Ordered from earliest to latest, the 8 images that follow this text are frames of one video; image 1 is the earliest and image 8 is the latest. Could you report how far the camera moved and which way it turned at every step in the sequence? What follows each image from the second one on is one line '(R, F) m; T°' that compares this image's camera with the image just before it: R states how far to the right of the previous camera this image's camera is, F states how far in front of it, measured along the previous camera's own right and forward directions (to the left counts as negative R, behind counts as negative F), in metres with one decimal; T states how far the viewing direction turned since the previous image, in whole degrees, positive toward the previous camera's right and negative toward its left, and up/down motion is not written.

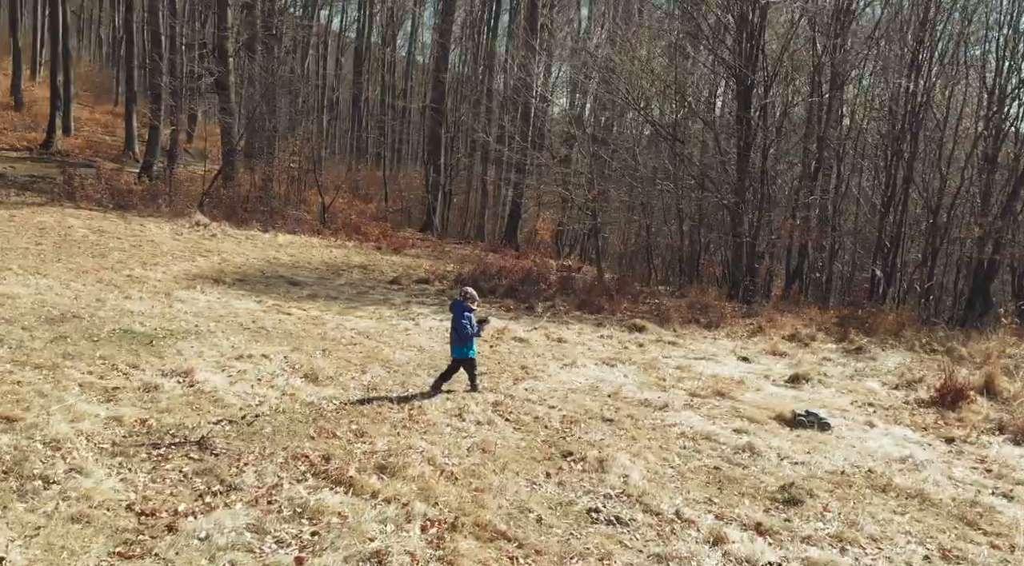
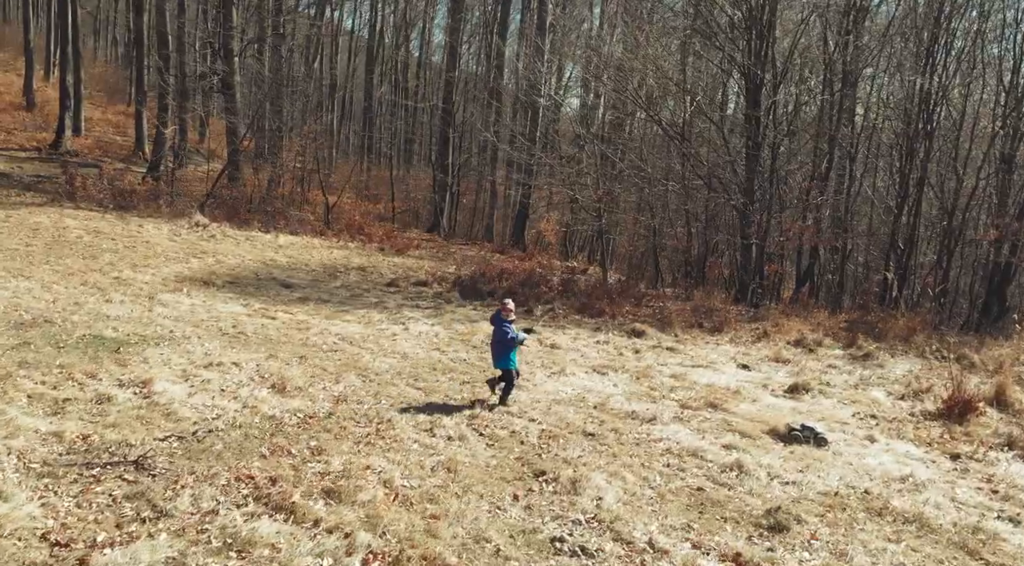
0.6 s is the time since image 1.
(+0.3, +0.4) m; -1°
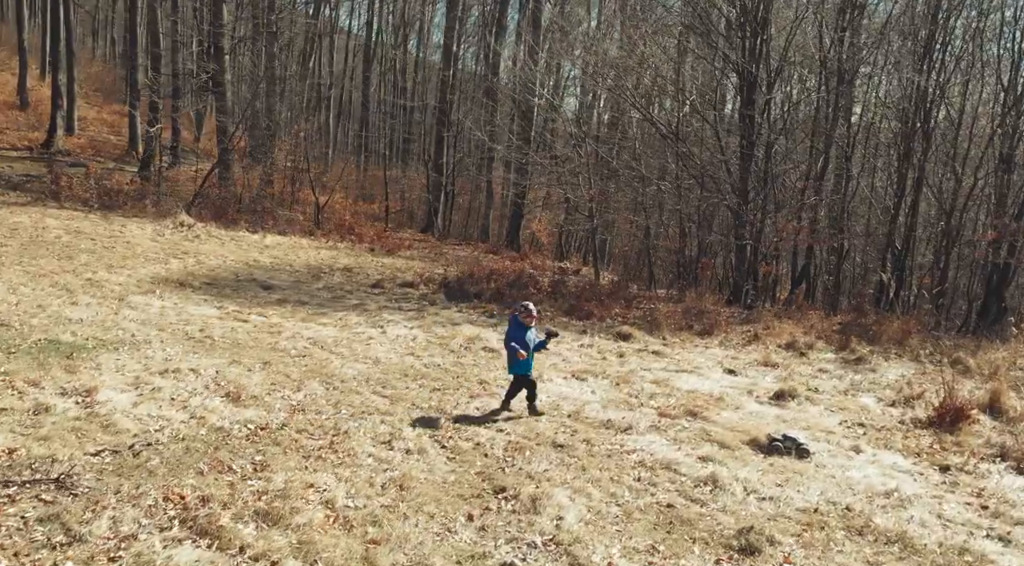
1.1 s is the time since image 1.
(+0.2, +0.3) m; 0°
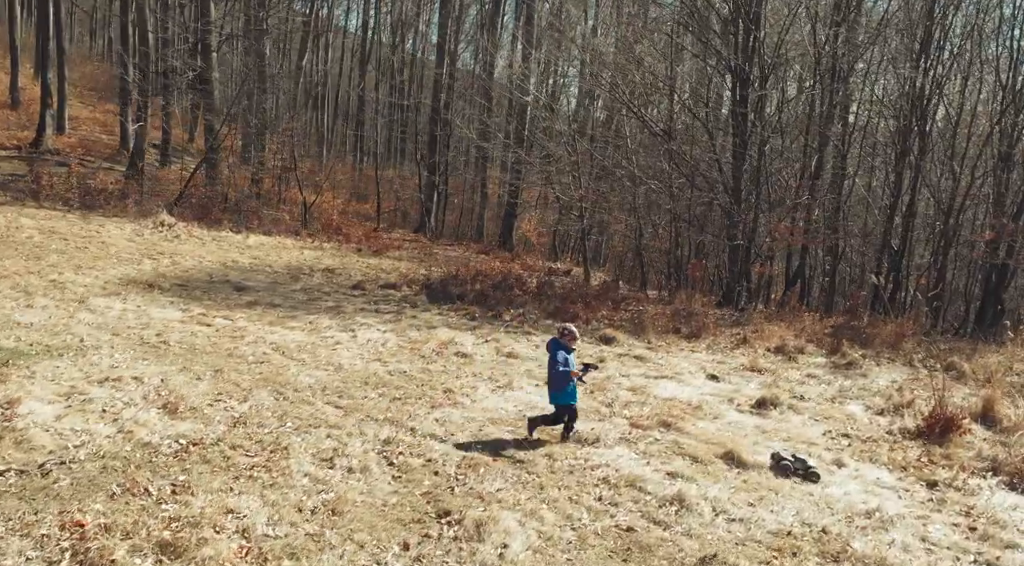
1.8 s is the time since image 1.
(+0.3, +0.4) m; 0°
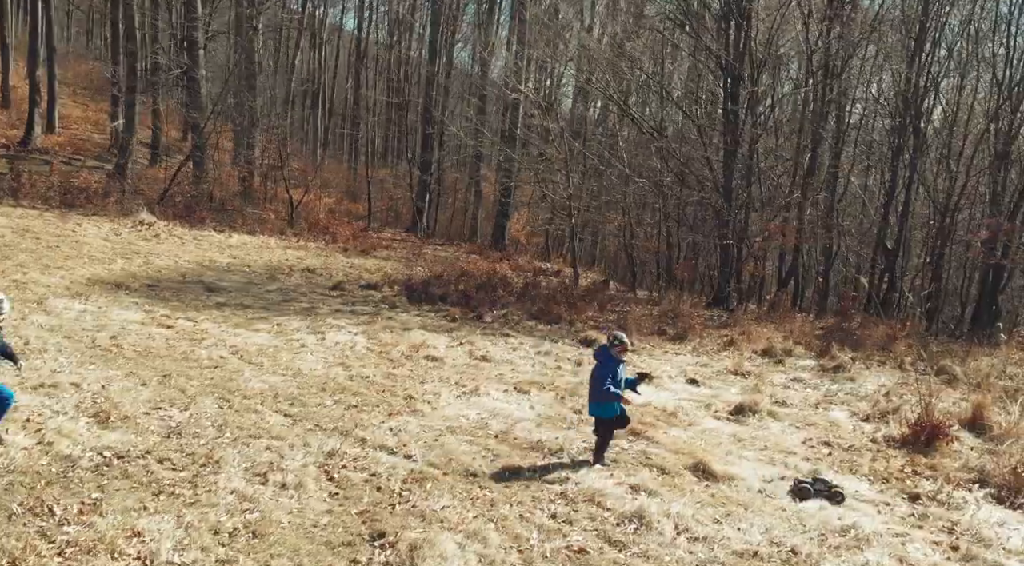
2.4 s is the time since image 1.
(+0.3, +0.4) m; 0°
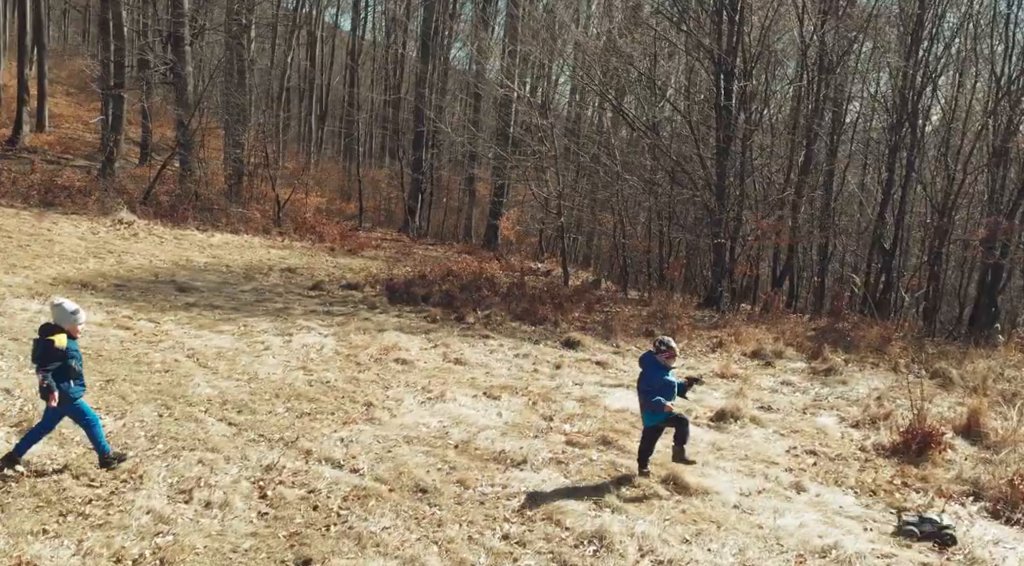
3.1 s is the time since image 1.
(+0.3, +0.4) m; 0°
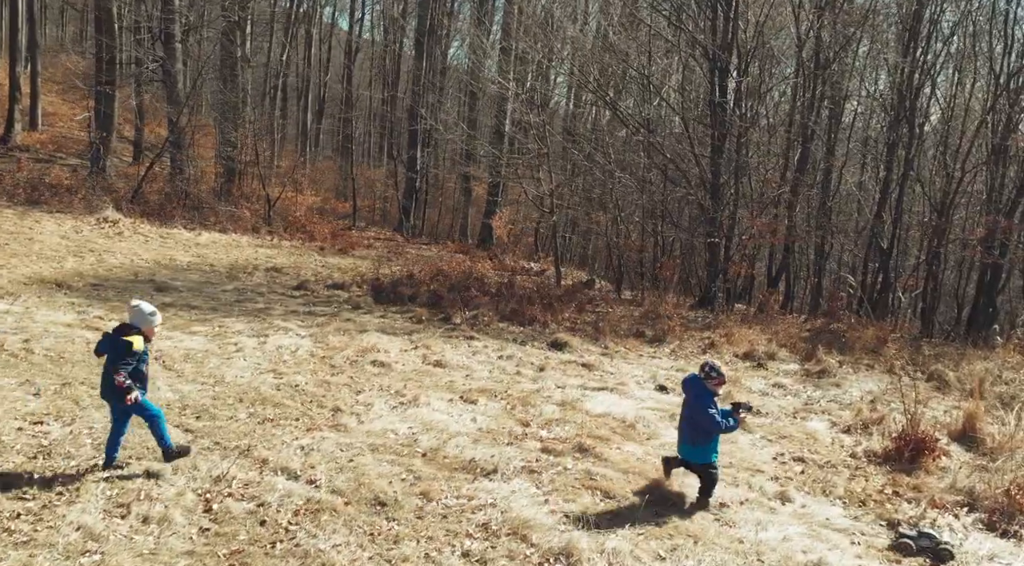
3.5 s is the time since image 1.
(+0.2, +0.3) m; 0°
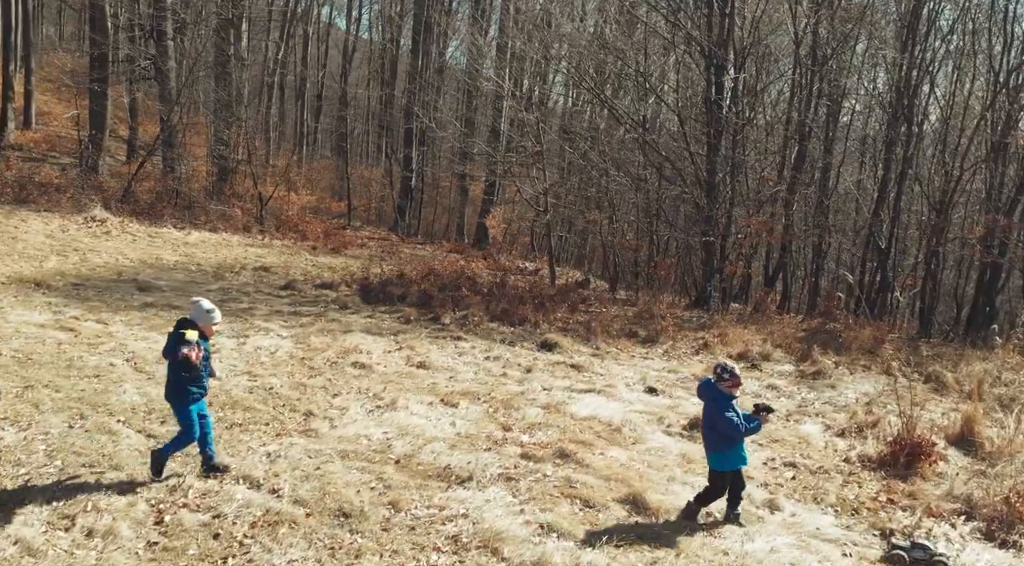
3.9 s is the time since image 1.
(+0.1, +0.3) m; 0°
